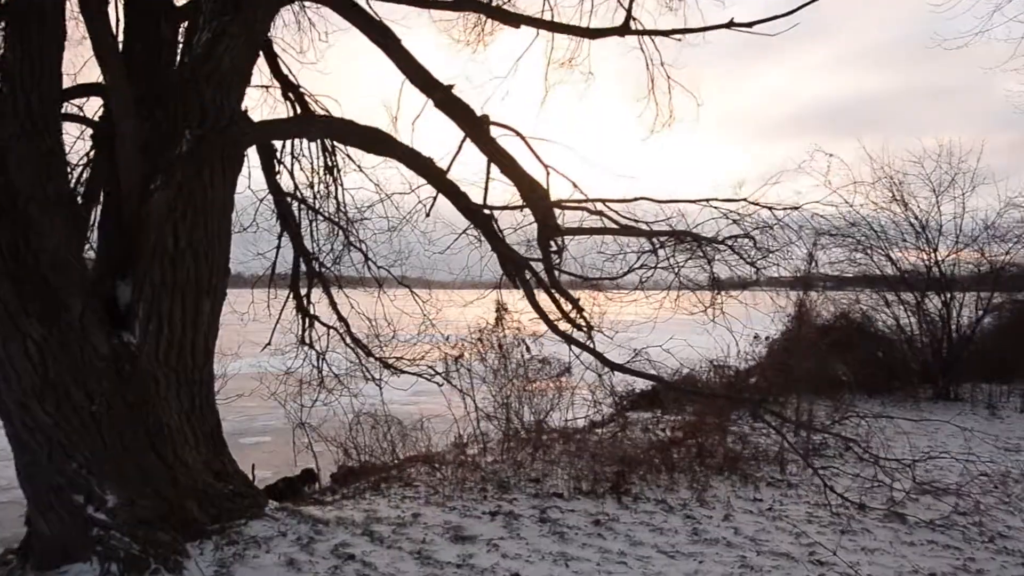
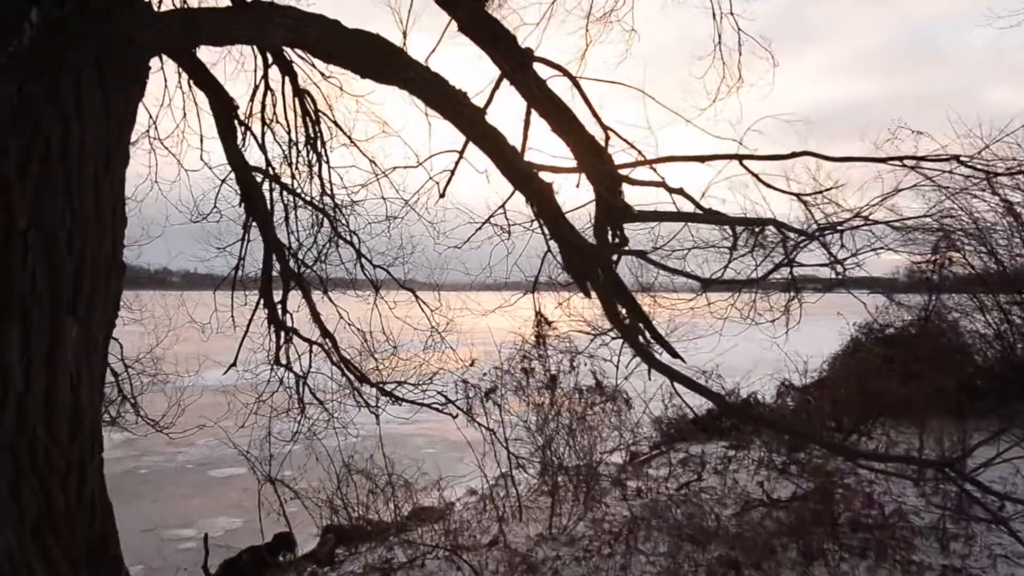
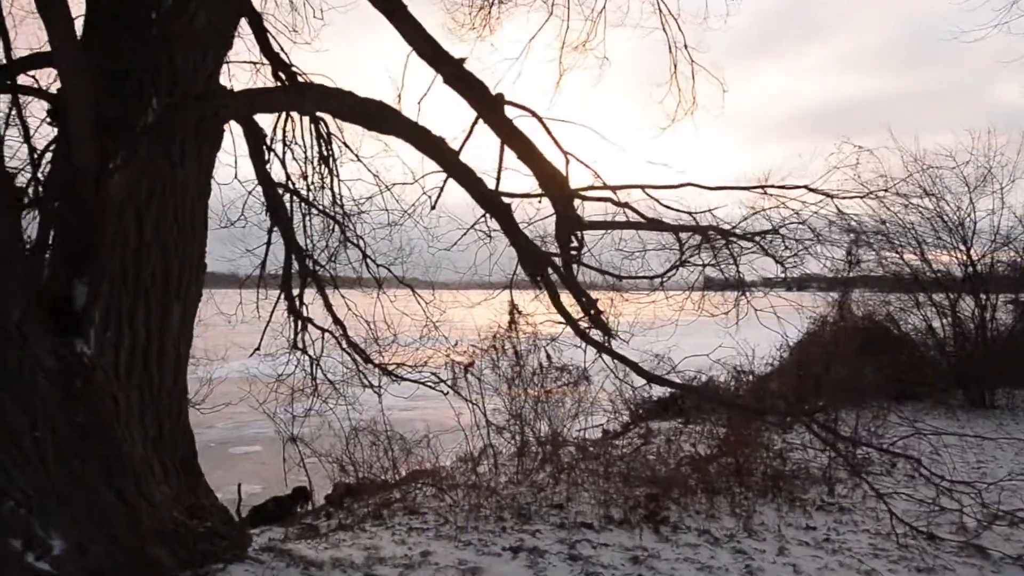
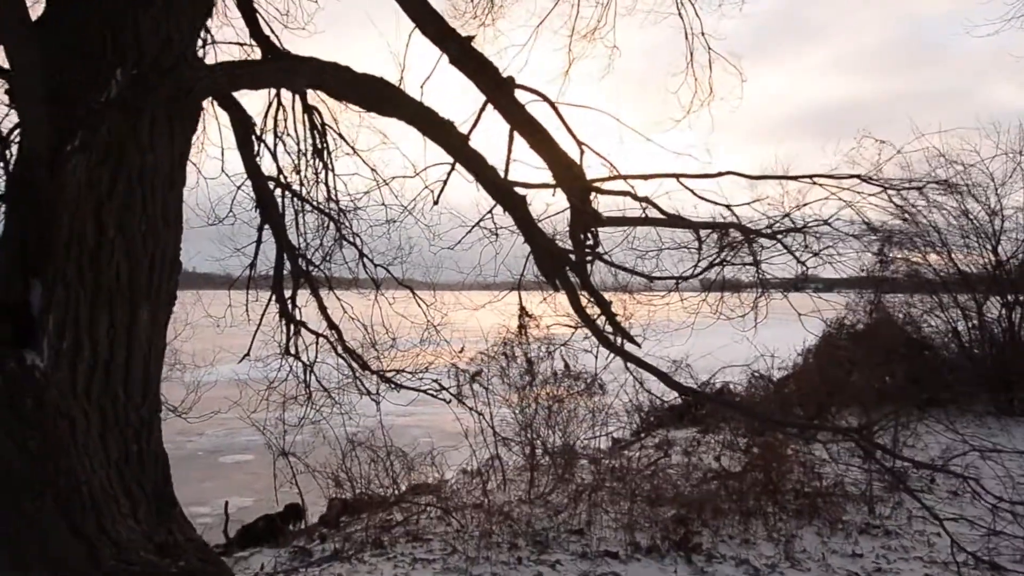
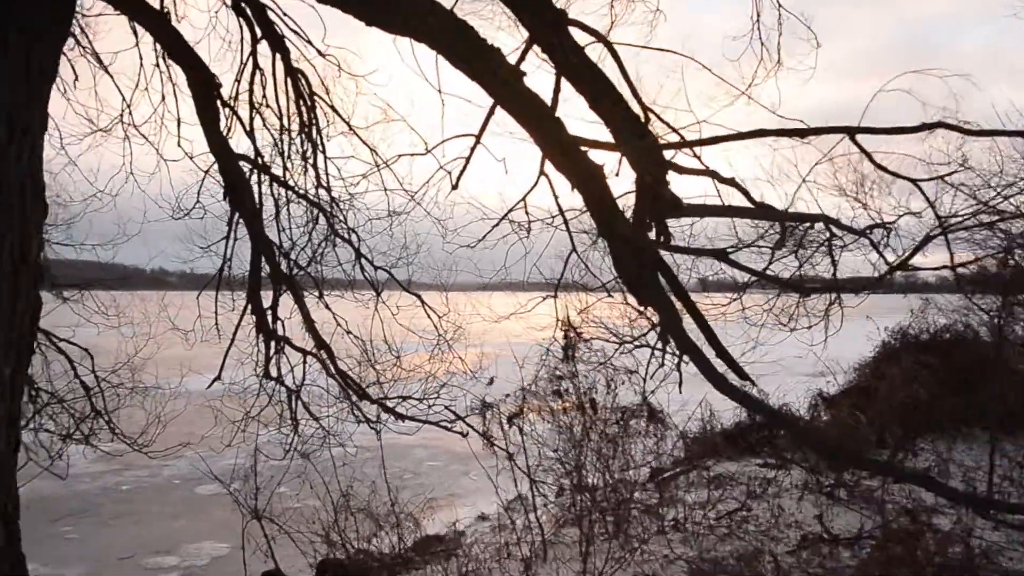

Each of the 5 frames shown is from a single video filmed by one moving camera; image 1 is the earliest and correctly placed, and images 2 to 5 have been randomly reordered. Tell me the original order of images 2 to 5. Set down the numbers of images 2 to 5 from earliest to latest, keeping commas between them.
3, 4, 2, 5
